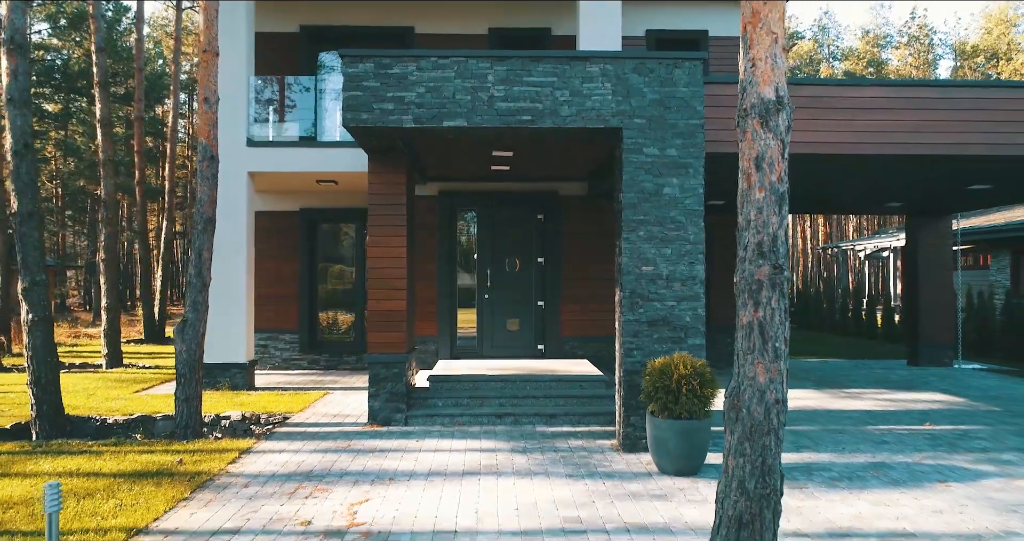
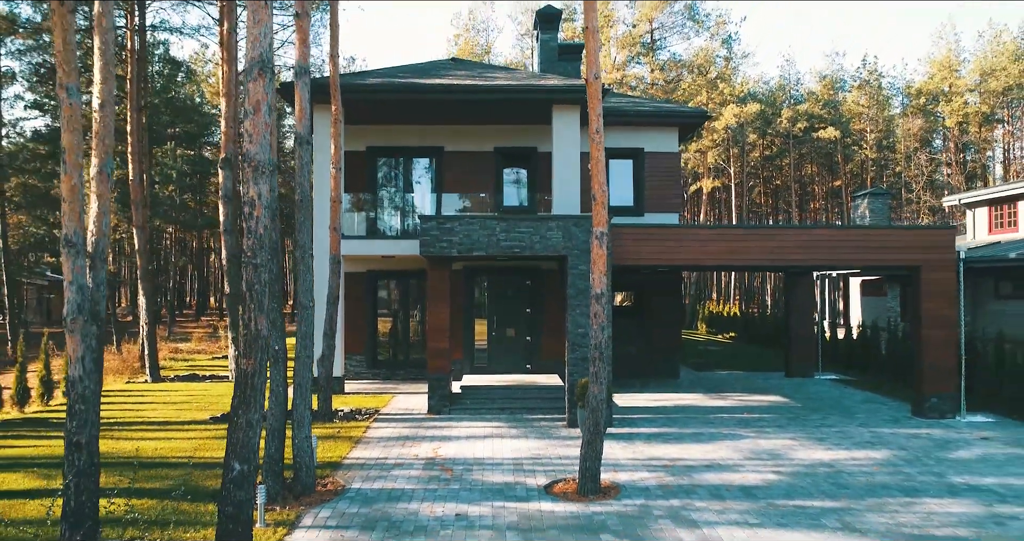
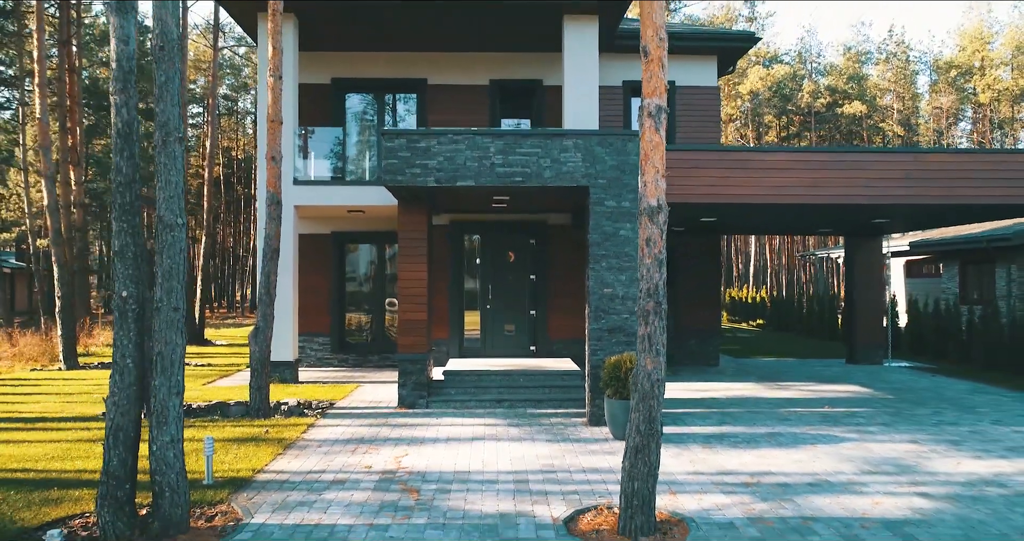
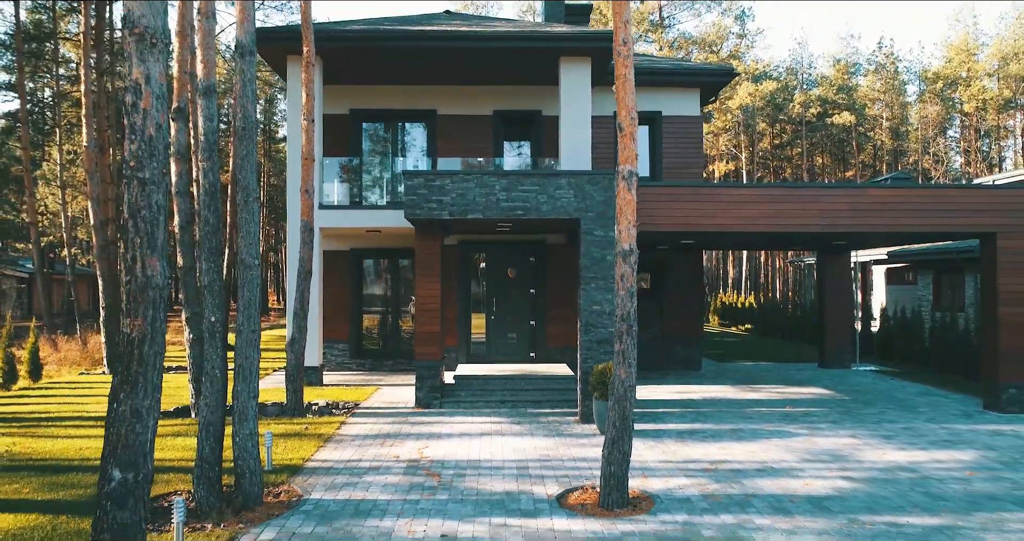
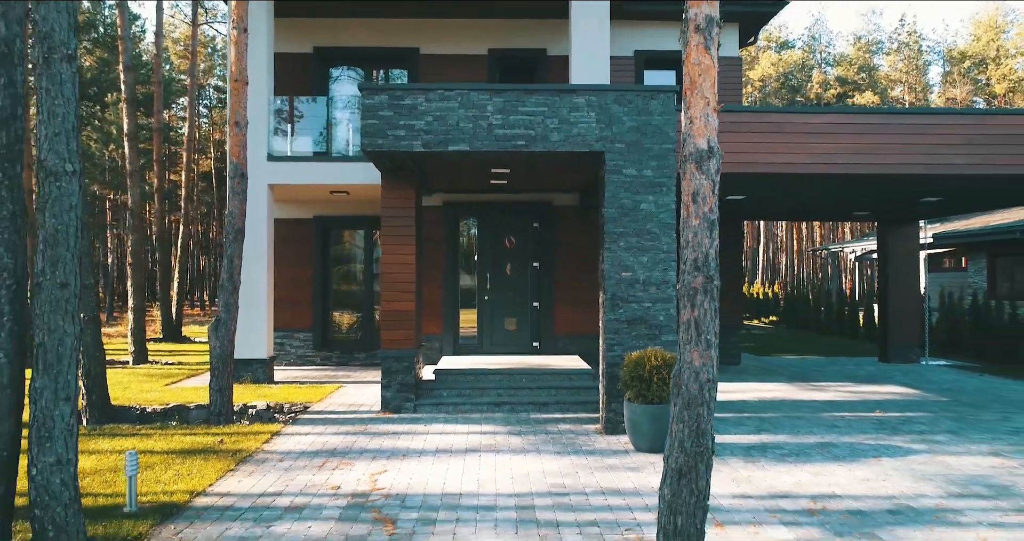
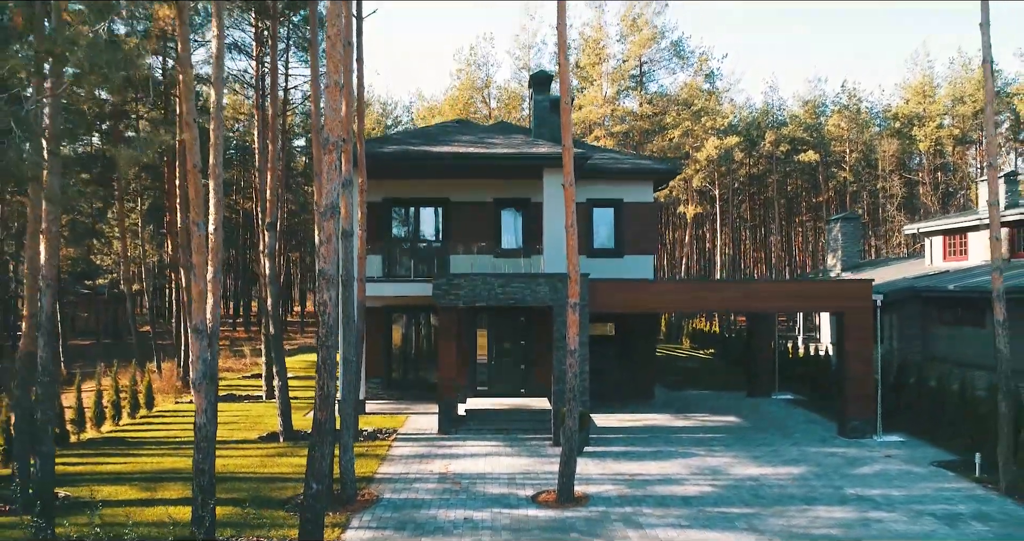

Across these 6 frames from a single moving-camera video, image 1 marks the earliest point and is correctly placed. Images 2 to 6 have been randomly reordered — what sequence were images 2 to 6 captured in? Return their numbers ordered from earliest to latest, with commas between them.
5, 3, 4, 2, 6
